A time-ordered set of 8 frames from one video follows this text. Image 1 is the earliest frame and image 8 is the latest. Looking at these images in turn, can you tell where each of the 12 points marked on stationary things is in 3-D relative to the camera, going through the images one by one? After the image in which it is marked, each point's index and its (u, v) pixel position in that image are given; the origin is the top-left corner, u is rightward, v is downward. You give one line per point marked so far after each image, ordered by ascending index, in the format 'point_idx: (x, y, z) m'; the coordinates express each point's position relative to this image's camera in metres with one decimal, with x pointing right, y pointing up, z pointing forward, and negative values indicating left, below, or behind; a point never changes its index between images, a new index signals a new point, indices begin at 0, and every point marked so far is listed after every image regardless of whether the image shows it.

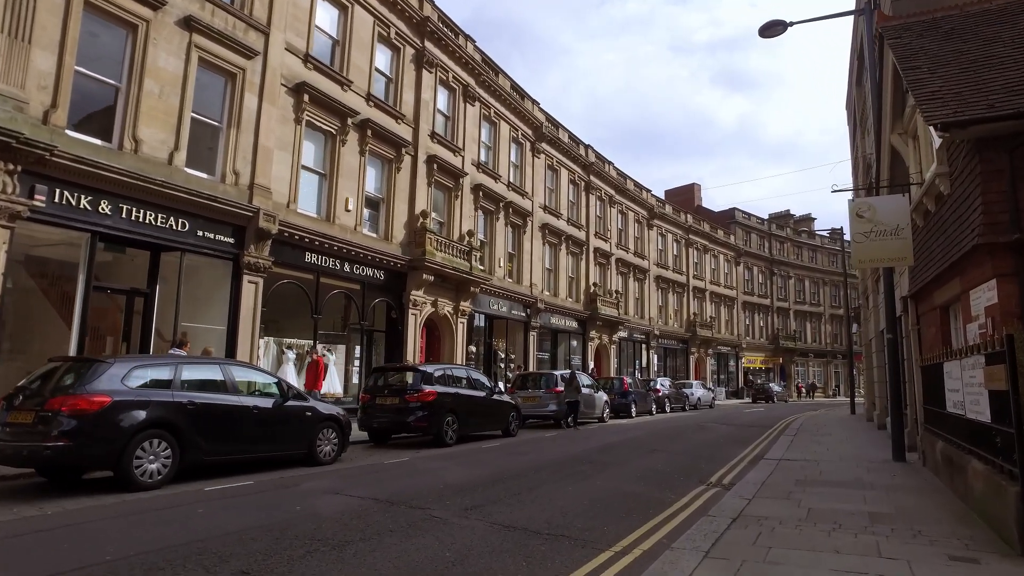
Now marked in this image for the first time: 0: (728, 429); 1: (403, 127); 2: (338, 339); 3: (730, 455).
0: (+8.9, -5.8, +19.2) m
1: (-4.6, +6.8, +19.8) m
2: (-6.5, -1.9, +17.3) m
3: (+5.4, -4.2, +11.7) m
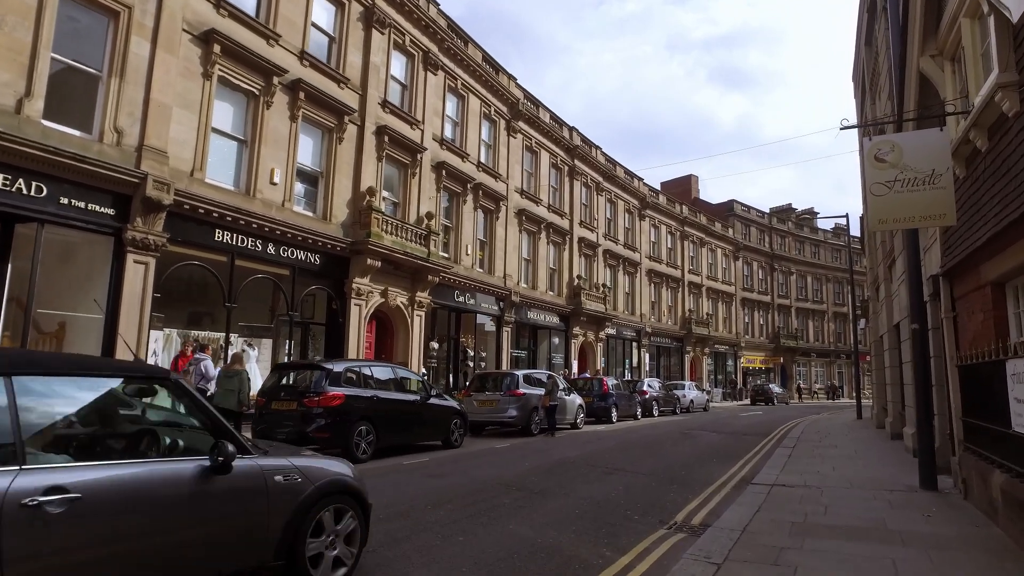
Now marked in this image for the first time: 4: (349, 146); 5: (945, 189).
0: (+7.4, -5.4, +16.8) m
1: (-6.1, +7.3, +17.4) m
2: (-8.0, -1.4, +14.9) m
3: (+3.9, -3.8, +9.3) m
4: (-6.0, +5.2, +17.3) m
5: (+6.0, +1.4, +6.5) m
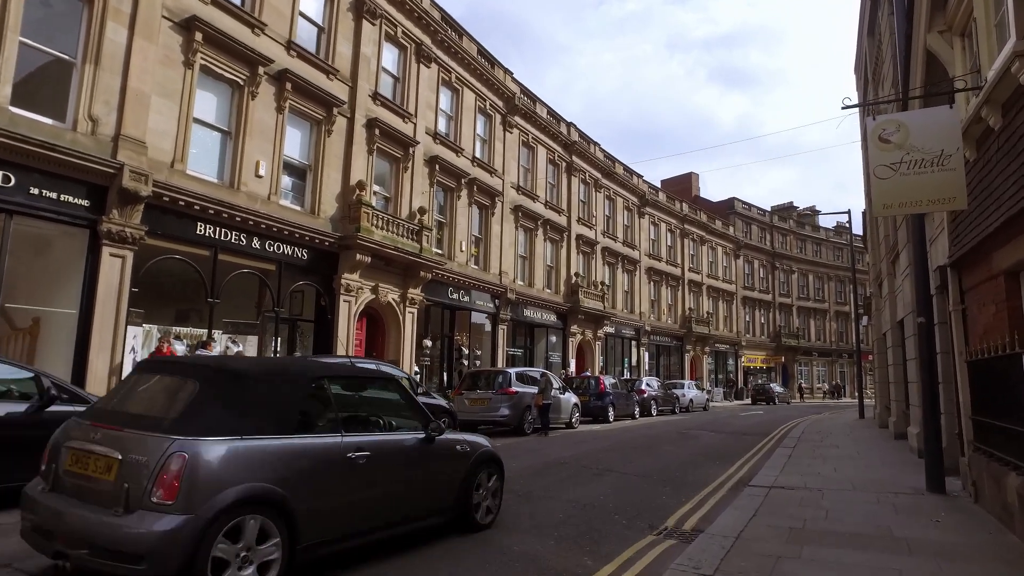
0: (+7.1, -5.2, +16.3) m
1: (-6.3, +7.4, +17.0) m
2: (-8.2, -1.3, +14.6) m
3: (+3.6, -3.6, +8.9) m
4: (-6.3, +5.4, +16.9) m
5: (+5.7, +1.5, +6.0) m
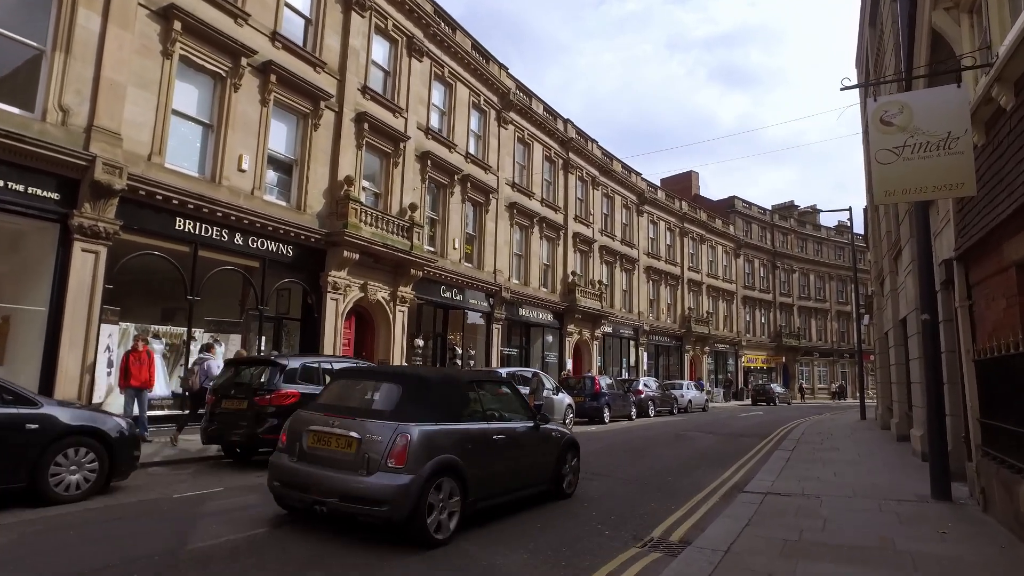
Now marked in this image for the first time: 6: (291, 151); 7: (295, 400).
0: (+6.8, -5.2, +15.9) m
1: (-6.6, +7.5, +16.6) m
2: (-8.5, -1.2, +14.2) m
3: (+3.3, -3.6, +8.4) m
4: (-6.6, +5.5, +16.5) m
5: (+5.4, +1.6, +5.6) m
6: (-7.4, +4.6, +15.8) m
7: (-4.2, -2.2, +9.1) m
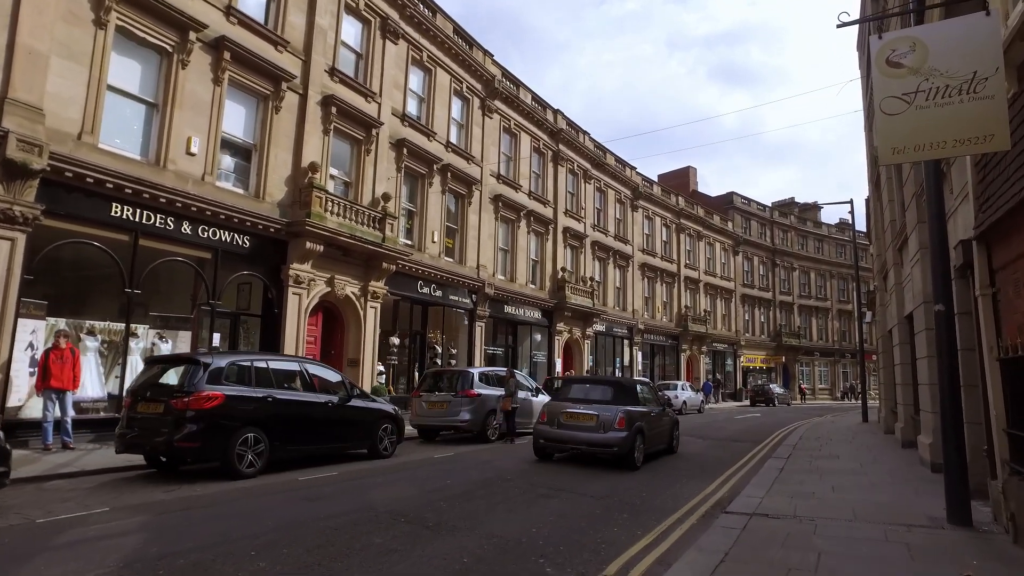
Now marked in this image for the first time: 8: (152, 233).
0: (+6.0, -5.0, +14.8) m
1: (-7.4, +7.7, +15.5) m
2: (-9.3, -1.0, +13.1) m
3: (+2.5, -3.4, +7.3) m
4: (-7.4, +5.6, +15.4) m
5: (+4.6, +1.8, +4.5) m
6: (-8.2, +4.8, +14.7) m
7: (-5.0, -2.0, +8.0) m
8: (-9.4, +1.4, +12.2) m
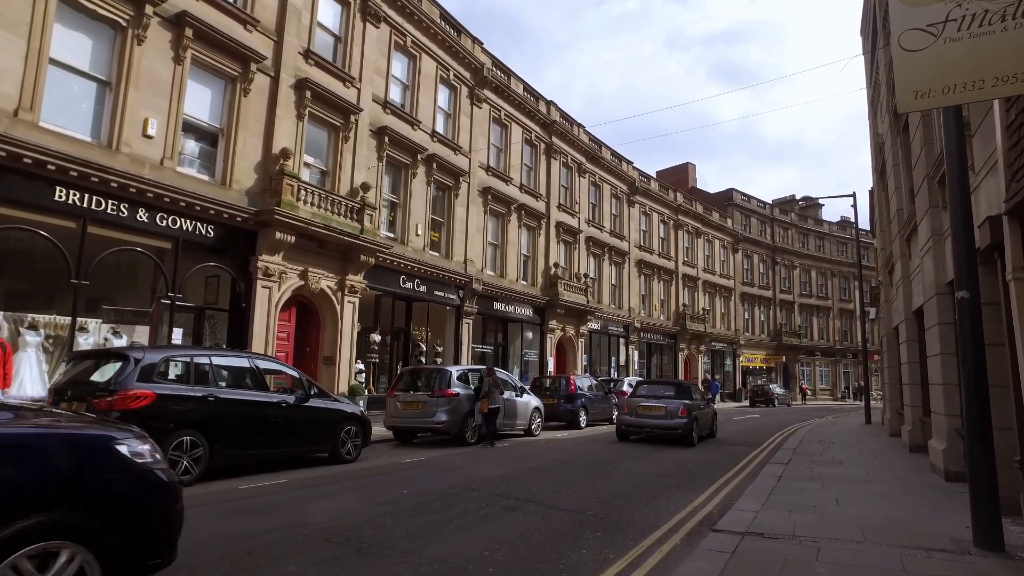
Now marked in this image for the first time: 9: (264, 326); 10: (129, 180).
0: (+5.5, -4.8, +13.9) m
1: (-7.9, +7.9, +14.6) m
2: (-9.8, -0.8, +12.2) m
3: (+2.0, -3.2, +6.5) m
4: (-7.9, +5.9, +14.5) m
5: (+4.1, +2.0, +3.6) m
6: (-8.8, +5.0, +13.8) m
7: (-5.6, -1.8, +7.1) m
8: (-9.9, +1.7, +11.3) m
9: (-7.5, -1.2, +14.2) m
10: (-9.4, +2.7, +11.4) m
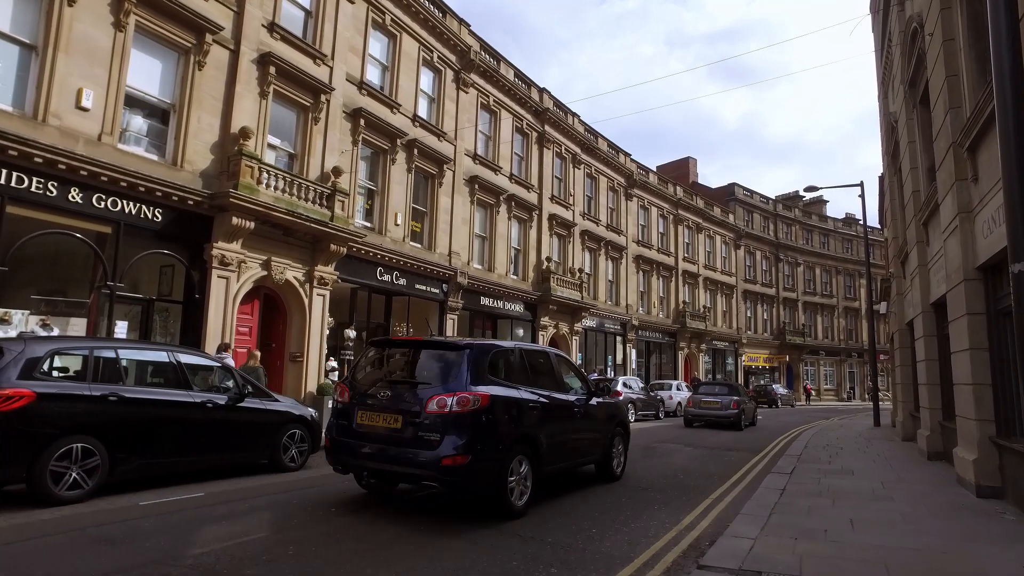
0: (+4.9, -4.5, +12.7) m
1: (-8.5, +8.2, +13.5) m
2: (-10.4, -0.5, +11.1) m
3: (+1.3, -2.9, +5.3) m
4: (-8.5, +6.1, +13.4) m
5: (+3.4, +2.2, +2.4) m
6: (-9.4, +5.3, +12.7) m
7: (-6.2, -1.5, +6.0) m
8: (-10.6, +1.9, +10.2) m
9: (-8.2, -0.9, +13.0) m
10: (-10.0, +2.9, +10.3) m
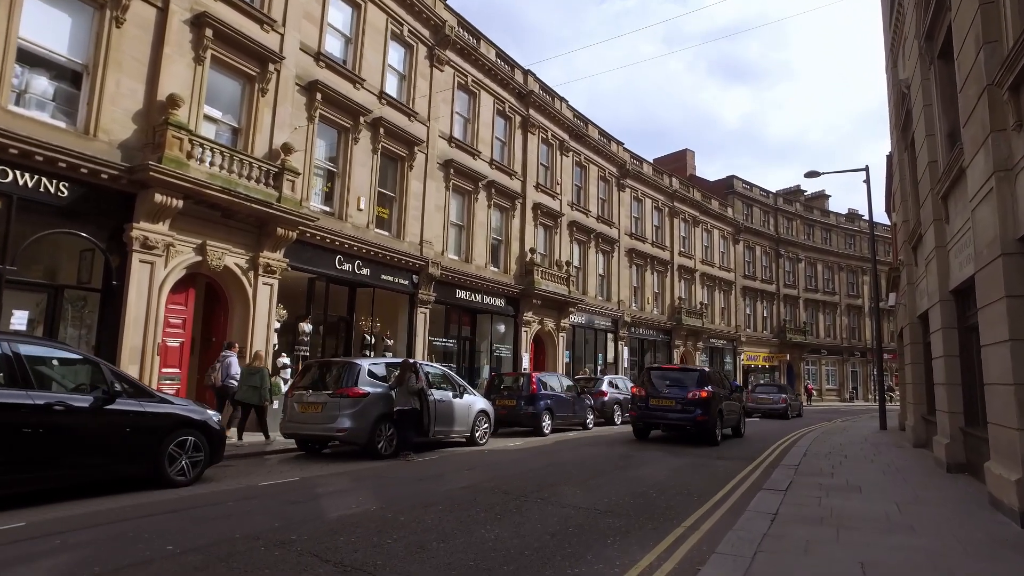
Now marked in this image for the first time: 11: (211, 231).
0: (+3.9, -4.2, +11.1) m
1: (-9.5, +8.5, +12.0) m
2: (-11.4, -0.2, +9.6) m
3: (+0.3, -2.6, +3.7) m
4: (-9.5, +6.5, +11.9) m
5: (+2.4, +2.6, +0.9) m
6: (-10.3, +5.6, +11.2) m
7: (-7.2, -1.2, +4.5) m
8: (-11.6, +2.3, +8.7) m
9: (-9.1, -0.6, +11.5) m
10: (-11.0, +3.3, +8.8) m
11: (-8.2, +1.5, +12.7) m
